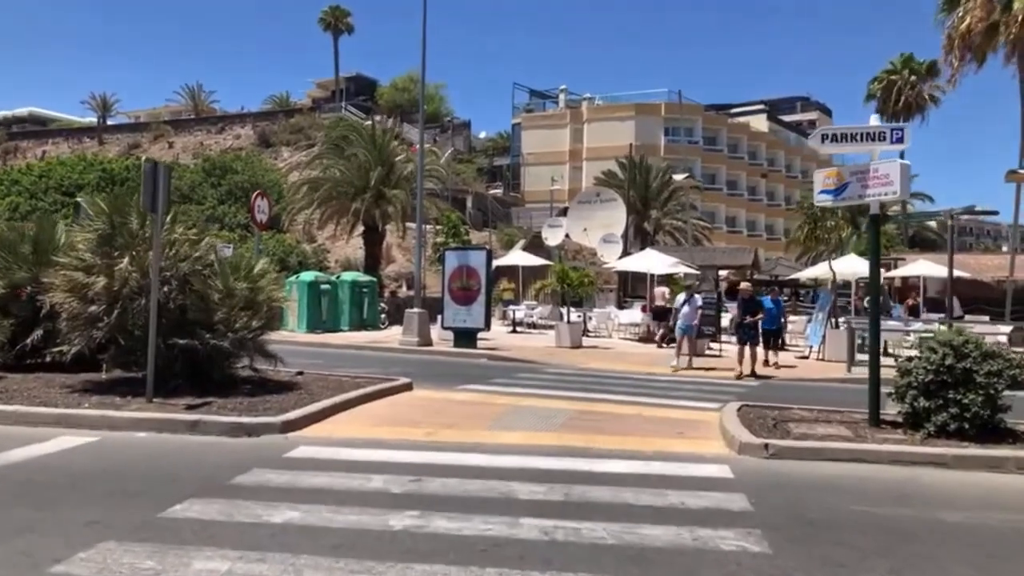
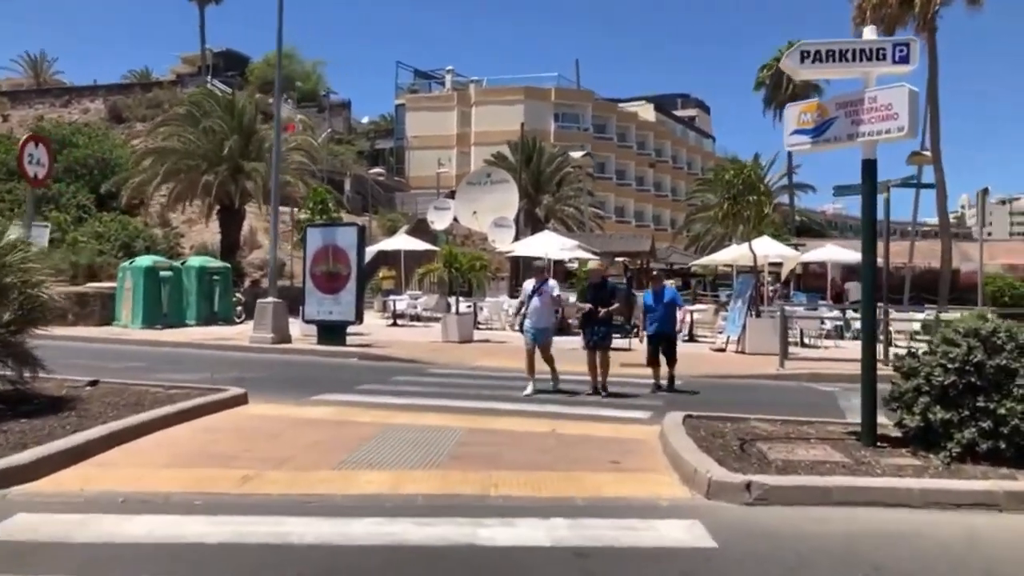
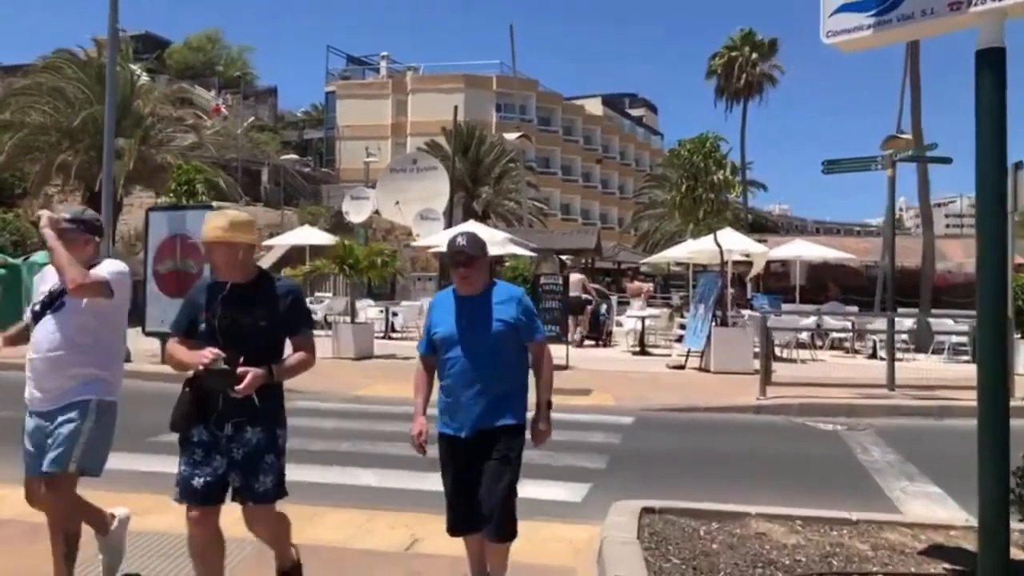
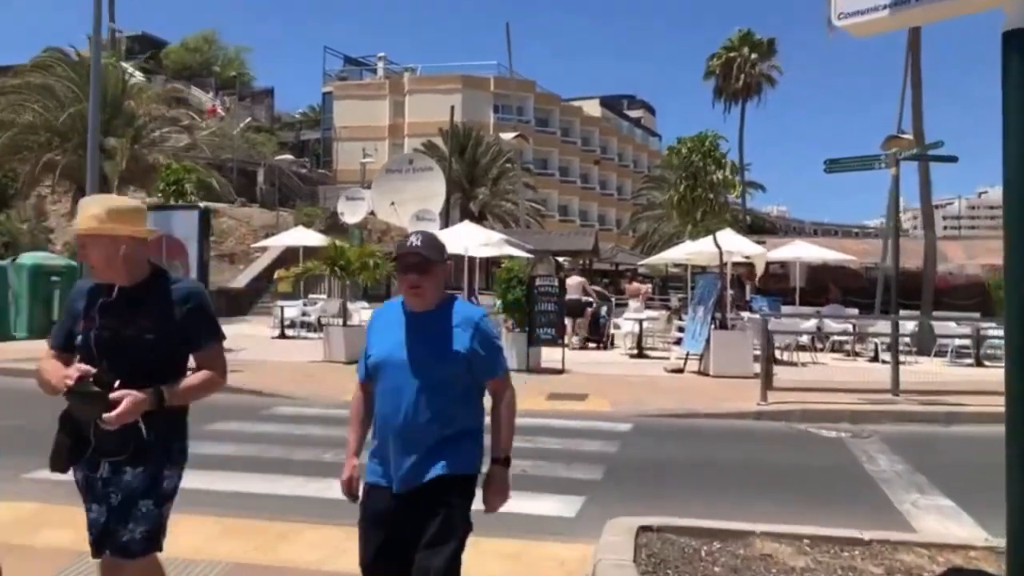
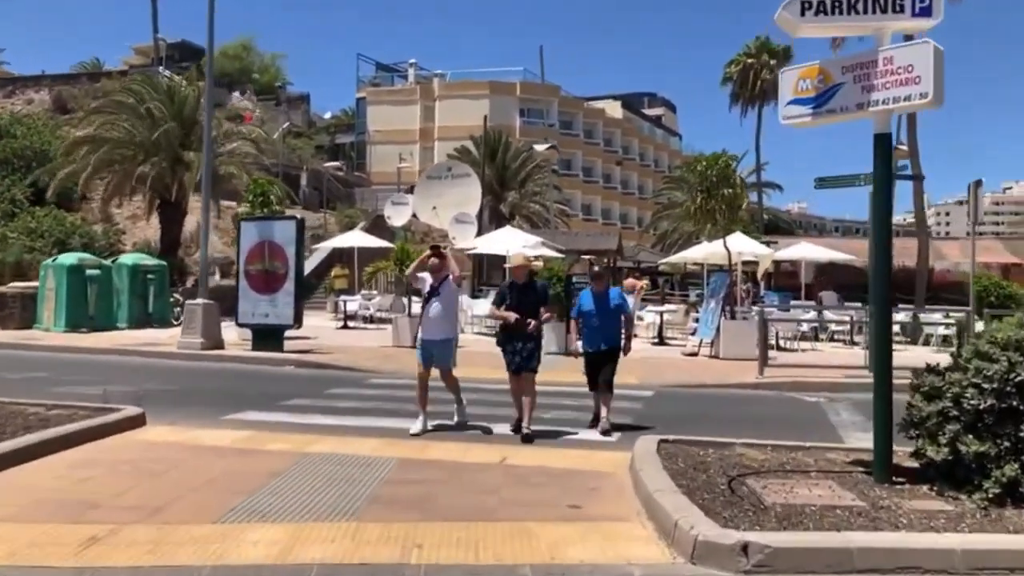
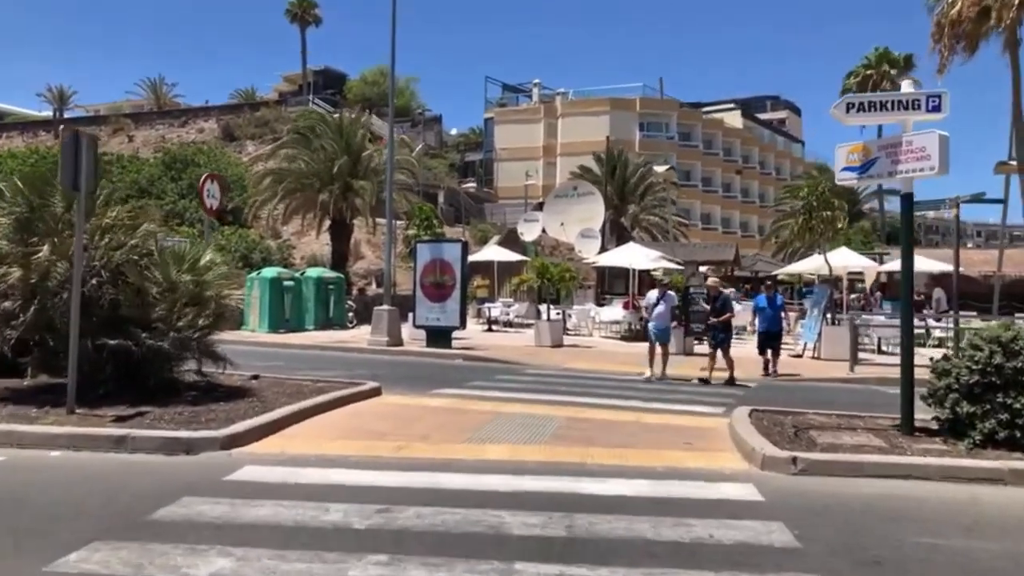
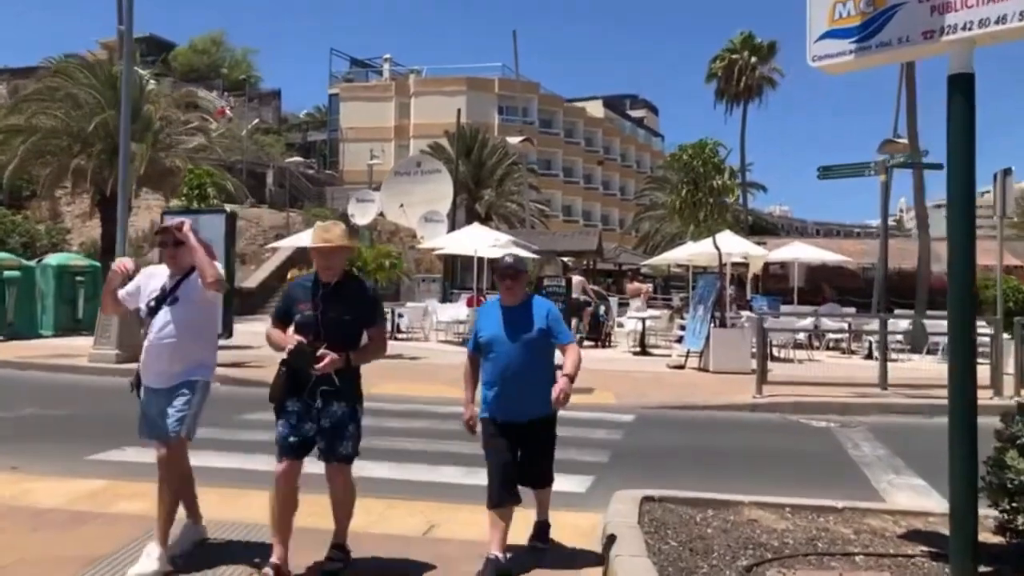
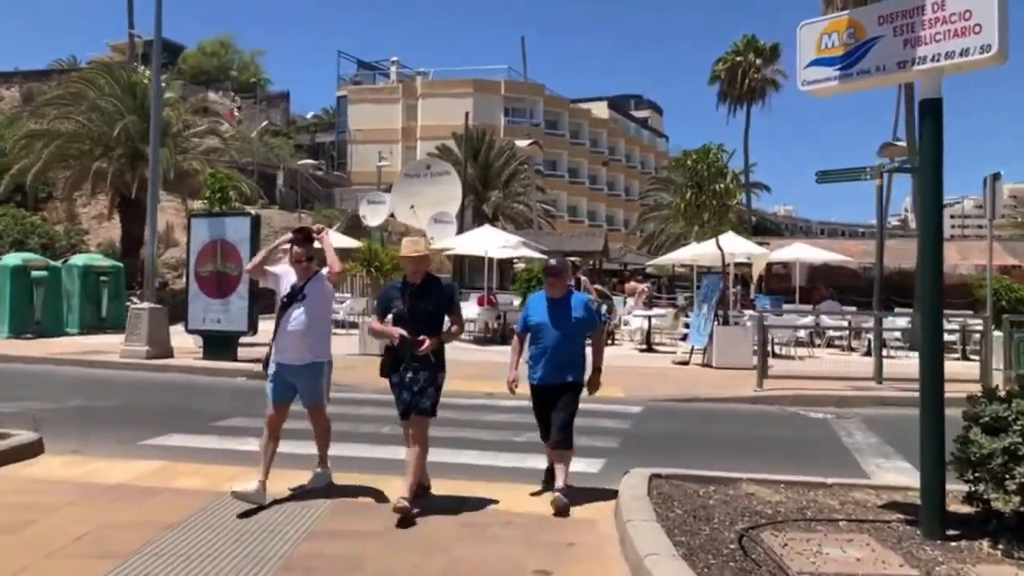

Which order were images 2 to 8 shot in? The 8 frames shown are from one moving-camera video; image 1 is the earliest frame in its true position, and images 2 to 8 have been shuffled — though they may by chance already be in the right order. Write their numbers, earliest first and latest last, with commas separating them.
6, 2, 5, 8, 7, 3, 4
